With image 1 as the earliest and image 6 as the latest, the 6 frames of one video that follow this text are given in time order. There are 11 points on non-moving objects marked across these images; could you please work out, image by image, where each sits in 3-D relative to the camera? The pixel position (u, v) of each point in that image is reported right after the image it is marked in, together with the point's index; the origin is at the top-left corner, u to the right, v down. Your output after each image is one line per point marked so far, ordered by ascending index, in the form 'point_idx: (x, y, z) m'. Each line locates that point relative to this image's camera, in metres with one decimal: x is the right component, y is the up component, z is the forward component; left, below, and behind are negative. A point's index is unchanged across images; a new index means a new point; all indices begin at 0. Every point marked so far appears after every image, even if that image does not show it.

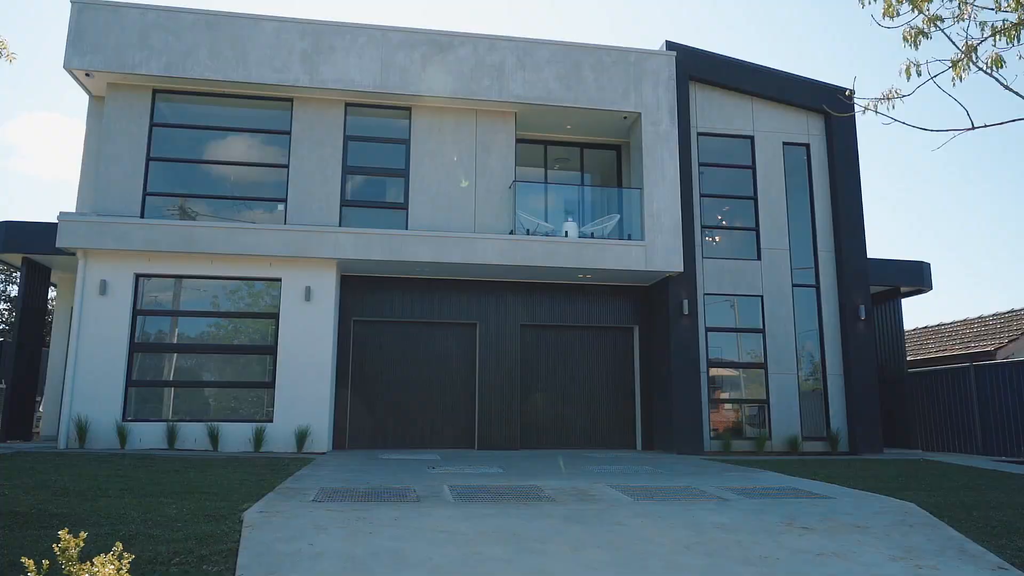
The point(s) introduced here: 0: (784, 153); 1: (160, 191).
0: (+5.0, +2.5, +14.3) m
1: (-5.6, +1.5, +12.4) m
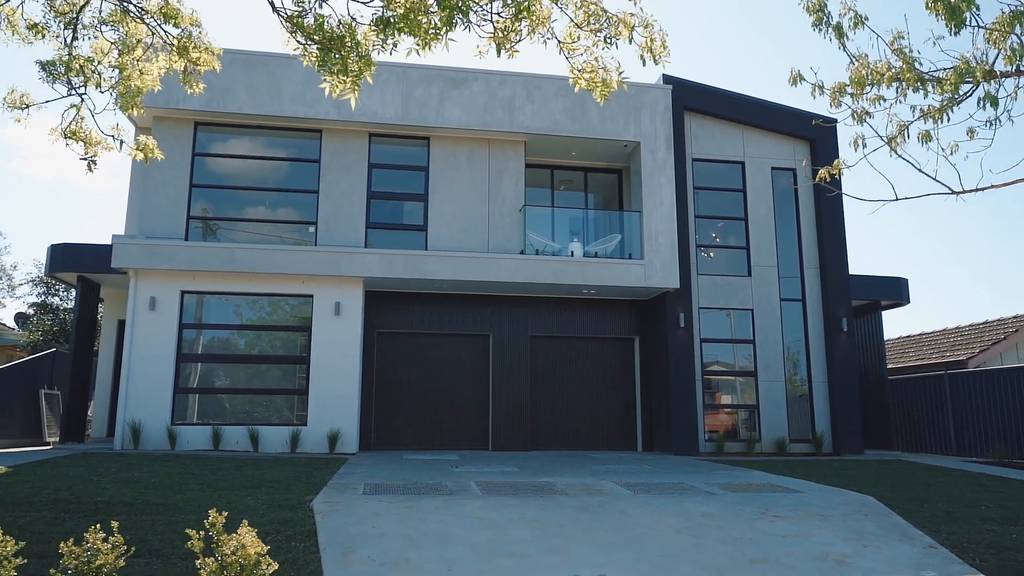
0: (+5.2, +2.2, +15.5) m
1: (-5.4, +1.3, +13.6) m
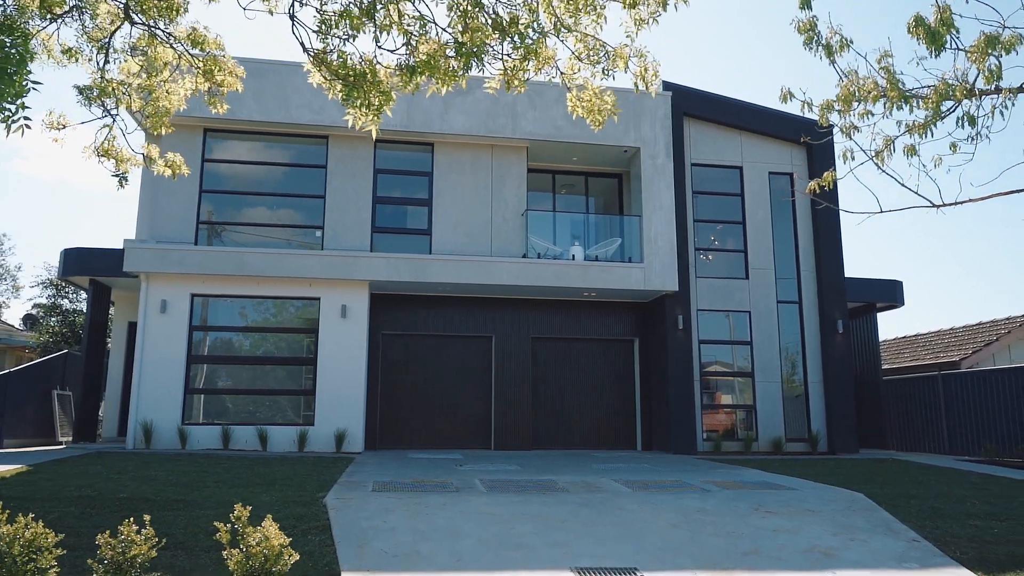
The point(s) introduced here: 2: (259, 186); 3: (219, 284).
0: (+5.2, +2.2, +15.8) m
1: (-5.3, +1.2, +13.9) m
2: (-4.5, +1.8, +14.1) m
3: (-5.1, +0.1, +13.6) m
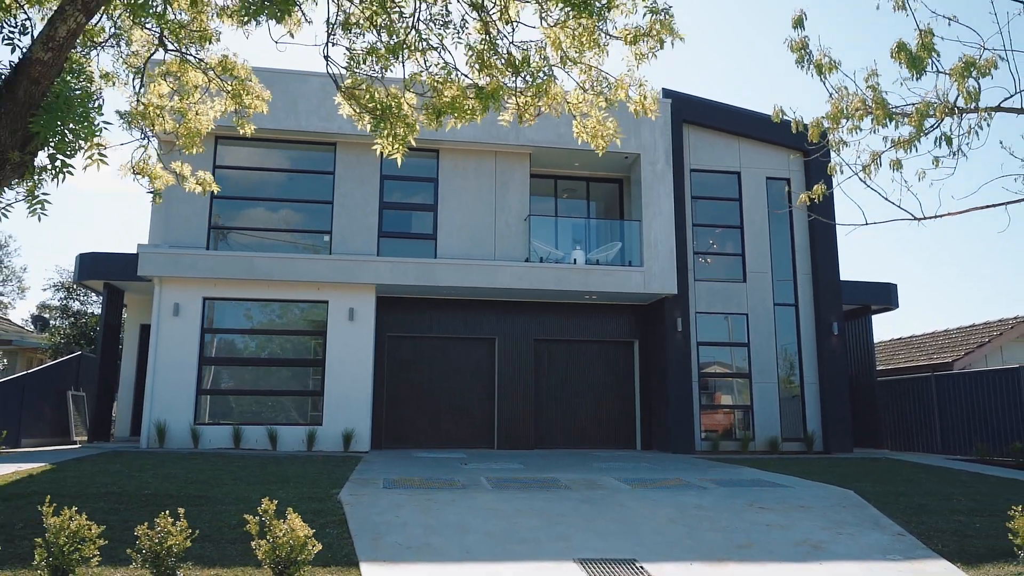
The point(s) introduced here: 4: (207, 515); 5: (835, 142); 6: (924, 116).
0: (+5.3, +2.1, +16.2) m
1: (-5.3, +1.2, +14.3) m
2: (-4.5, +1.8, +14.5) m
3: (-5.0, 0.0, +14.0) m
4: (-2.6, -1.9, +6.7) m
5: (+3.0, +1.3, +7.2) m
6: (+3.4, +1.4, +6.4) m
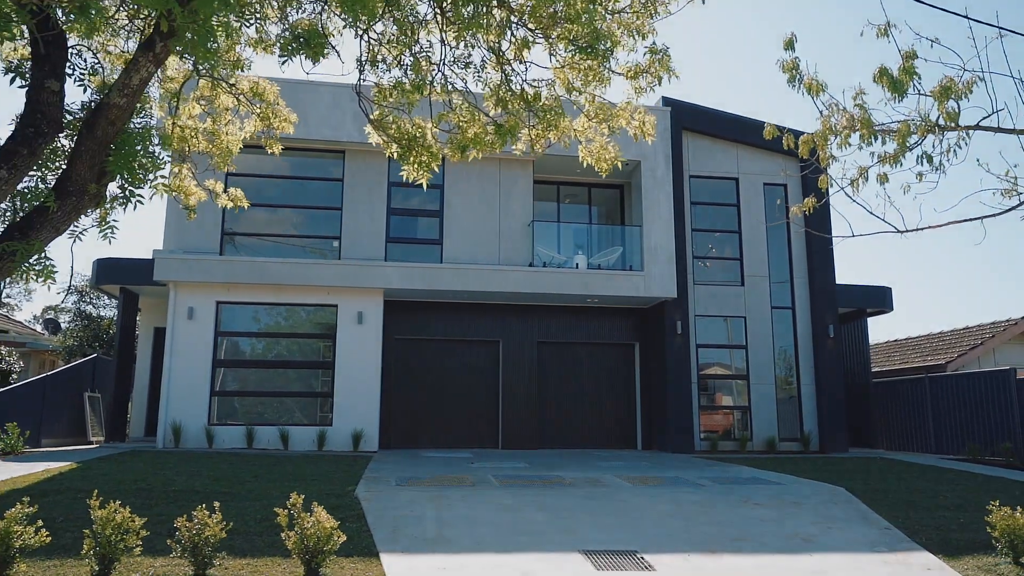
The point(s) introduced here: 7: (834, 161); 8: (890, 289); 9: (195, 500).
0: (+5.4, +2.0, +16.6) m
1: (-5.2, +1.1, +14.7) m
2: (-4.4, +1.7, +14.9) m
3: (-5.0, -0.1, +14.4) m
4: (-2.5, -2.0, +7.1) m
5: (+3.0, +1.3, +7.6) m
6: (+3.4, +1.3, +6.8) m
7: (+3.1, +1.2, +7.6) m
8: (+8.2, 0.0, +17.0) m
9: (-3.0, -2.0, +7.5) m
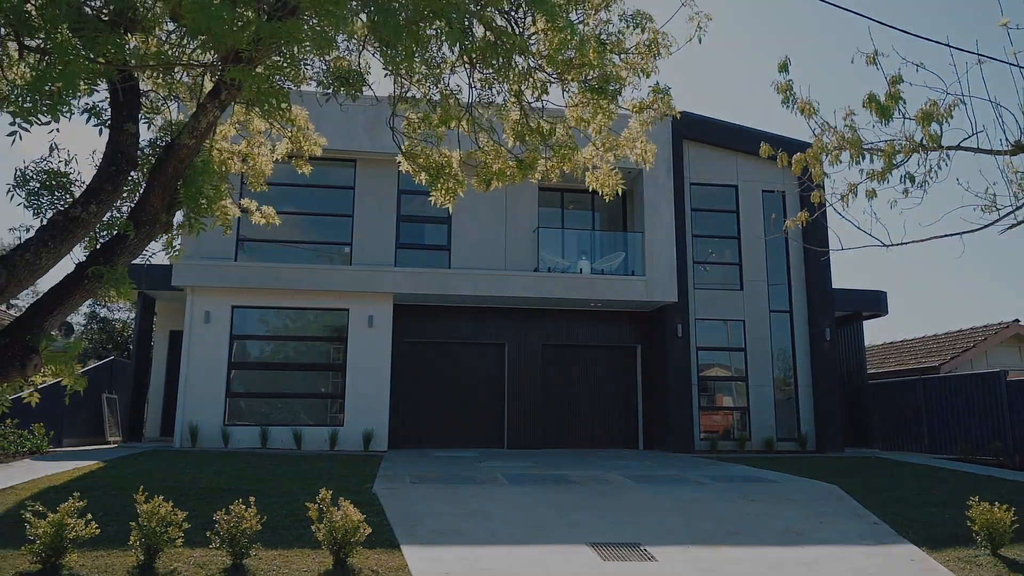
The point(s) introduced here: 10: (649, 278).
0: (+5.5, +1.9, +17.1) m
1: (-5.1, +1.0, +15.1) m
2: (-4.3, +1.6, +15.3) m
3: (-4.9, -0.2, +14.8) m
4: (-2.4, -2.1, +7.6) m
5: (+3.1, +1.2, +8.1) m
6: (+3.5, +1.2, +7.2) m
7: (+3.2, +1.1, +8.0) m
8: (+8.3, -0.1, +17.5) m
9: (-2.9, -2.1, +7.9) m
10: (+2.7, +0.2, +15.6) m
